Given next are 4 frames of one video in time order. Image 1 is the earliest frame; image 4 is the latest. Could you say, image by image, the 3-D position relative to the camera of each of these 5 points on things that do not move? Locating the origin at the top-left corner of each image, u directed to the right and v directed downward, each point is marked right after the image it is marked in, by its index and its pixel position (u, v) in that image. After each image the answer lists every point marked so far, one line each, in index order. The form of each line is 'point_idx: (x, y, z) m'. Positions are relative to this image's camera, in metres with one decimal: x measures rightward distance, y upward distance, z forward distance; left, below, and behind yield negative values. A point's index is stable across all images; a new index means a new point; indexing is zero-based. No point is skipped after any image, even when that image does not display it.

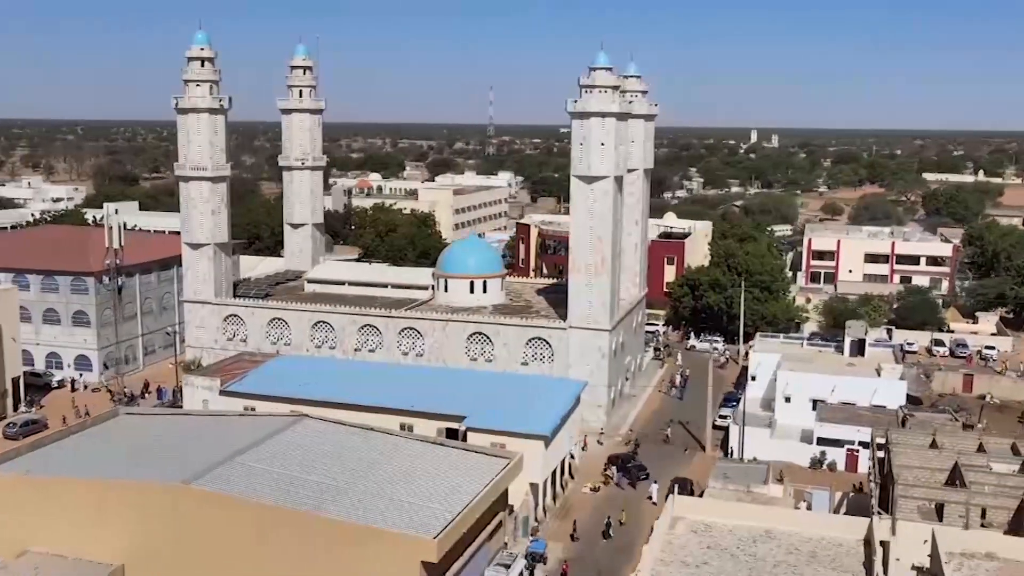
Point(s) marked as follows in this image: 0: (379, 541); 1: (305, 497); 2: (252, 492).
0: (-2.7, -4.7, +17.9) m
1: (-4.1, -4.1, +19.1) m
2: (-5.2, -4.0, +19.2) m
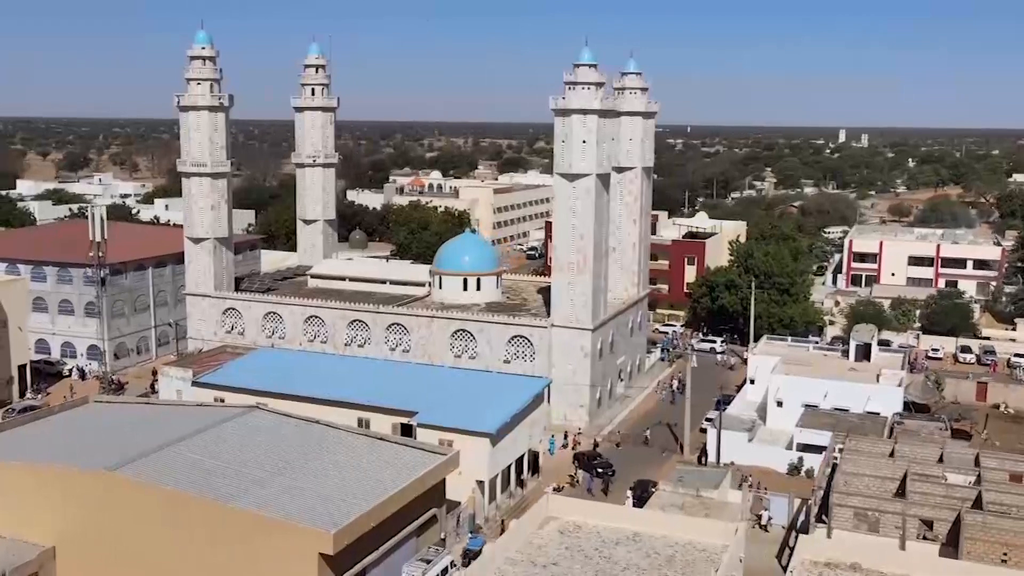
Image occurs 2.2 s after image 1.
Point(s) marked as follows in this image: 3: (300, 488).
0: (-4.5, -4.6, +18.1) m
1: (-5.8, -3.9, +19.5) m
2: (-6.8, -3.8, +19.6) m
3: (-4.4, -4.0, +19.9) m
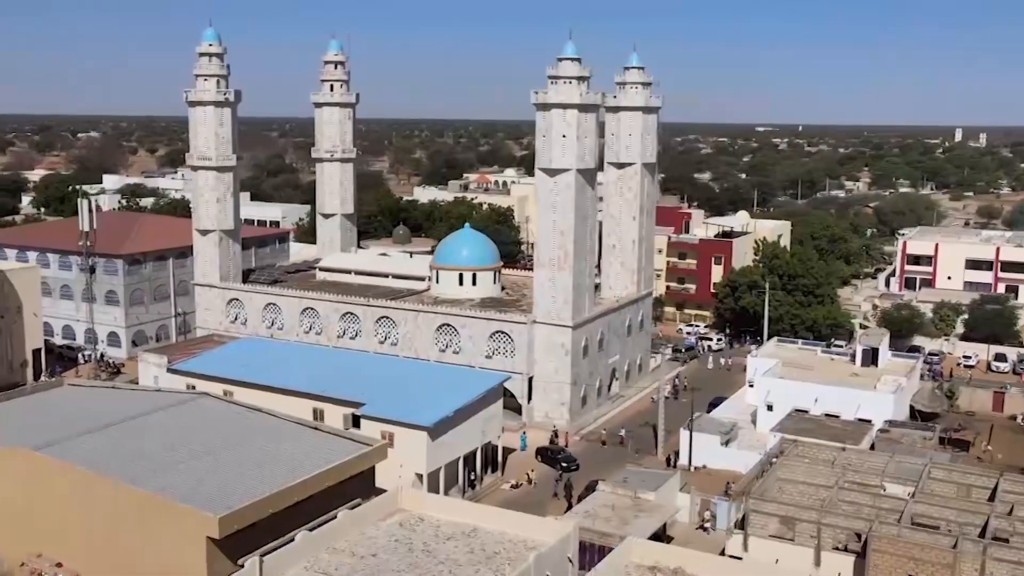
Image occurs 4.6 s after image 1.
0: (-6.5, -4.3, +18.5) m
1: (-7.7, -3.7, +20.0) m
2: (-8.7, -3.6, +20.3) m
3: (-6.2, -3.8, +20.3) m
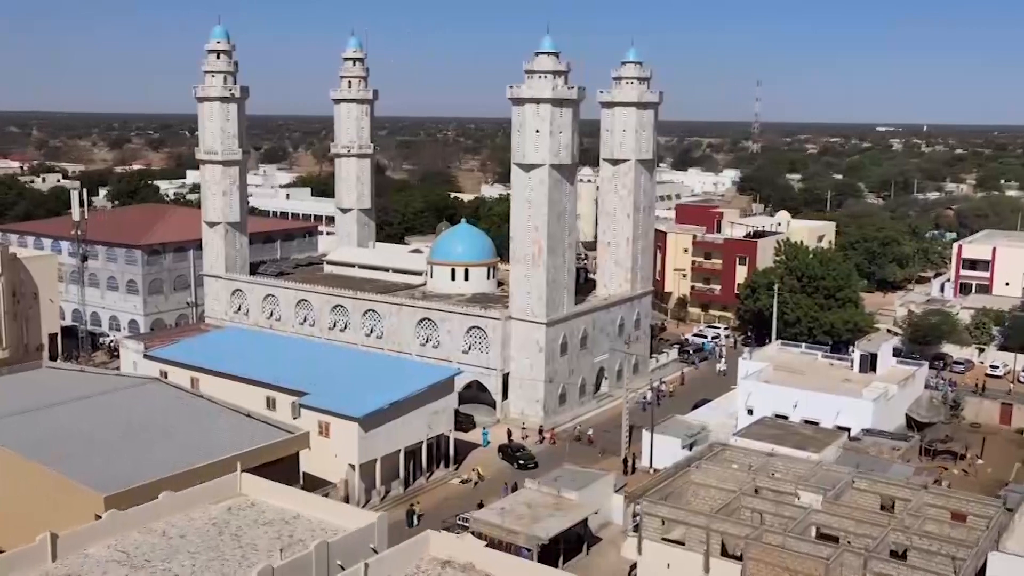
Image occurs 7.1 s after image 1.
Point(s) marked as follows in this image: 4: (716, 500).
0: (-8.8, -4.1, +19.2) m
1: (-9.7, -3.4, +20.9) m
2: (-10.7, -3.2, +21.2) m
3: (-8.2, -3.5, +20.9) m
4: (+4.1, -4.3, +20.0) m
